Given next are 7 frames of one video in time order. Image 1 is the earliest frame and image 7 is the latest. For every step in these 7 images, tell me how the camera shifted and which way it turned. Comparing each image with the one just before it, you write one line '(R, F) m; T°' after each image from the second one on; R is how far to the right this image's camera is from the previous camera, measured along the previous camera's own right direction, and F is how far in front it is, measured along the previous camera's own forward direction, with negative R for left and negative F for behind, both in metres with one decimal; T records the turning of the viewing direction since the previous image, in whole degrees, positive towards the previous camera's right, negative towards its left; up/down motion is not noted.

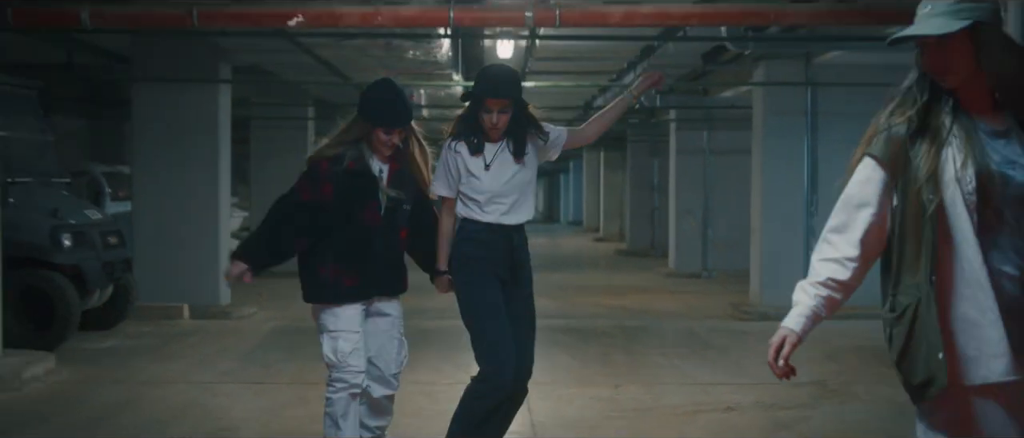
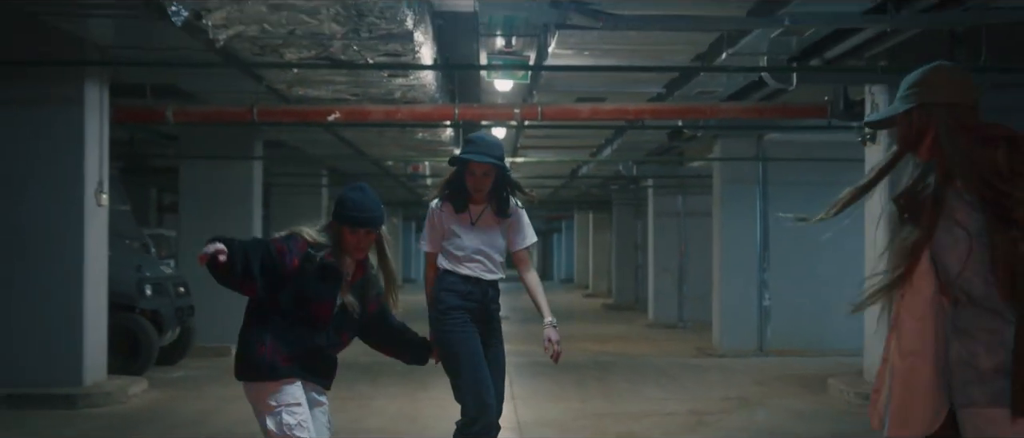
(0.0, -2.0) m; 0°
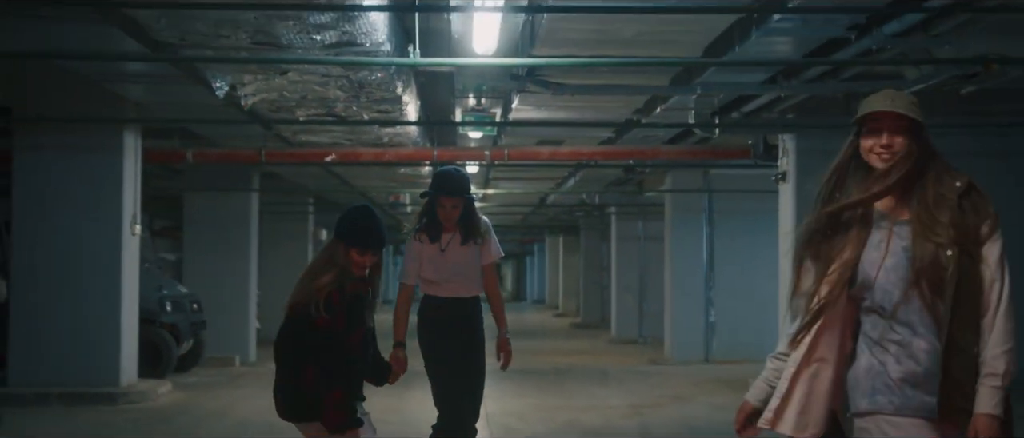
(+0.1, -1.6) m; +1°
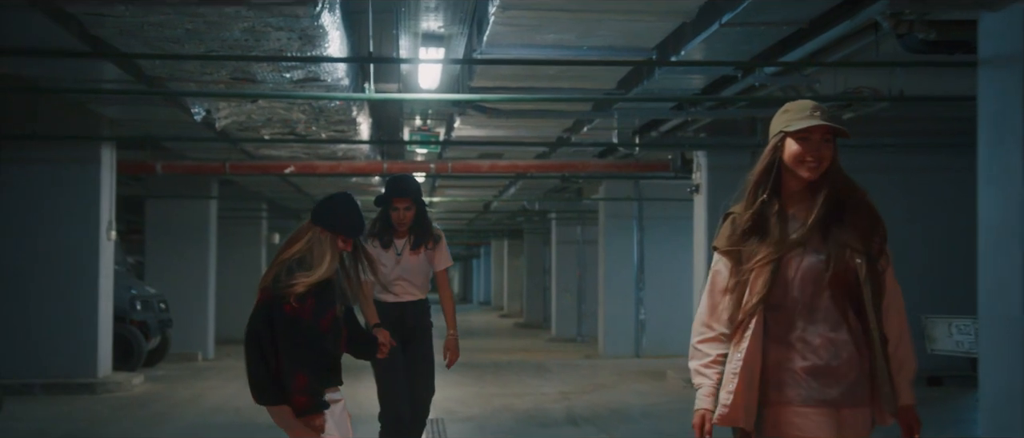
(+0.1, -1.2) m; +3°
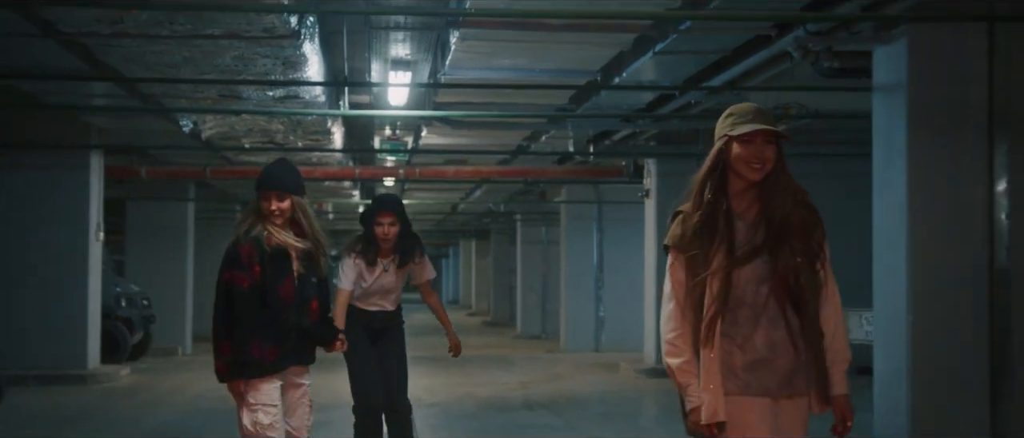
(+0.1, -0.9) m; +2°
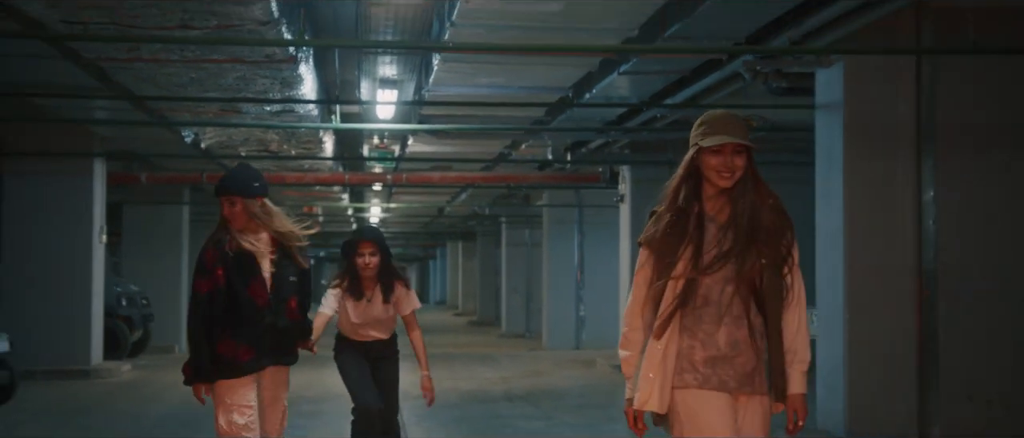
(+0.1, -0.7) m; +1°
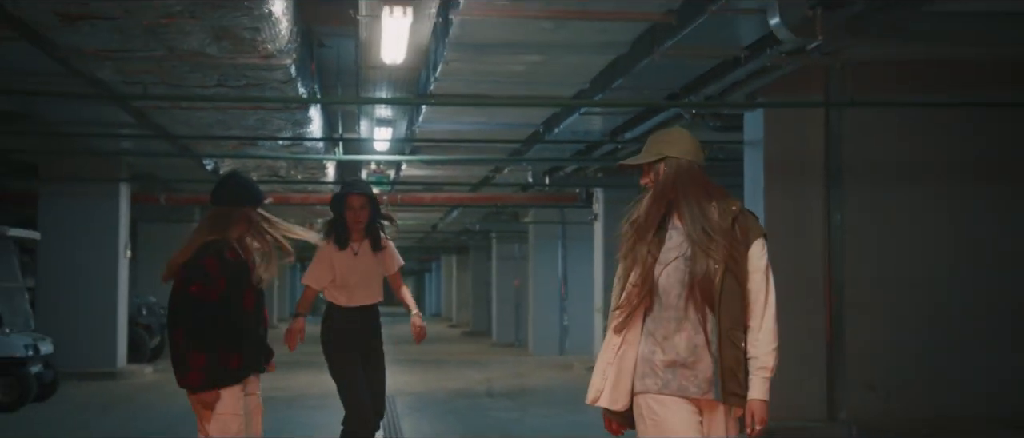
(+0.2, -1.4) m; 0°
